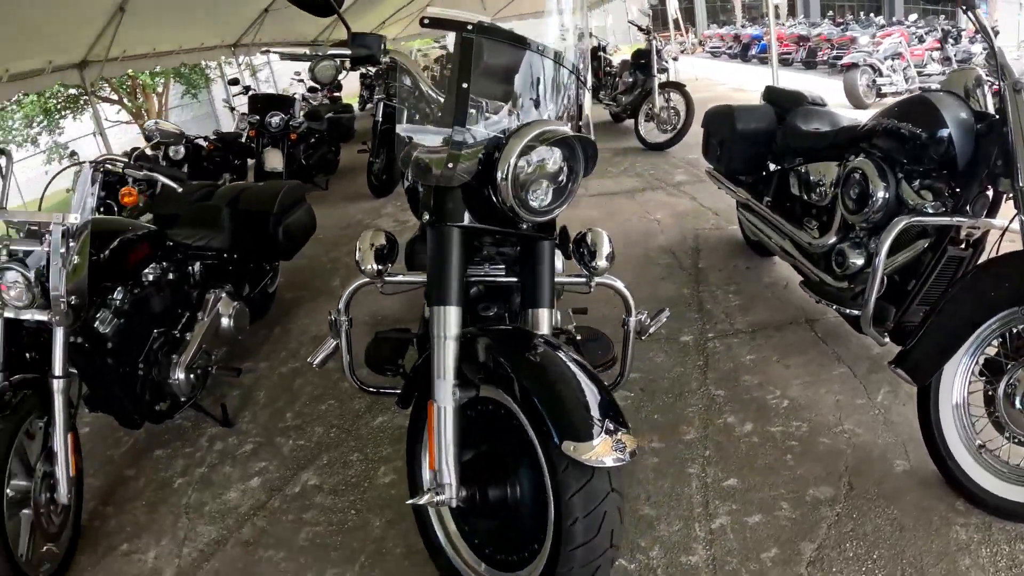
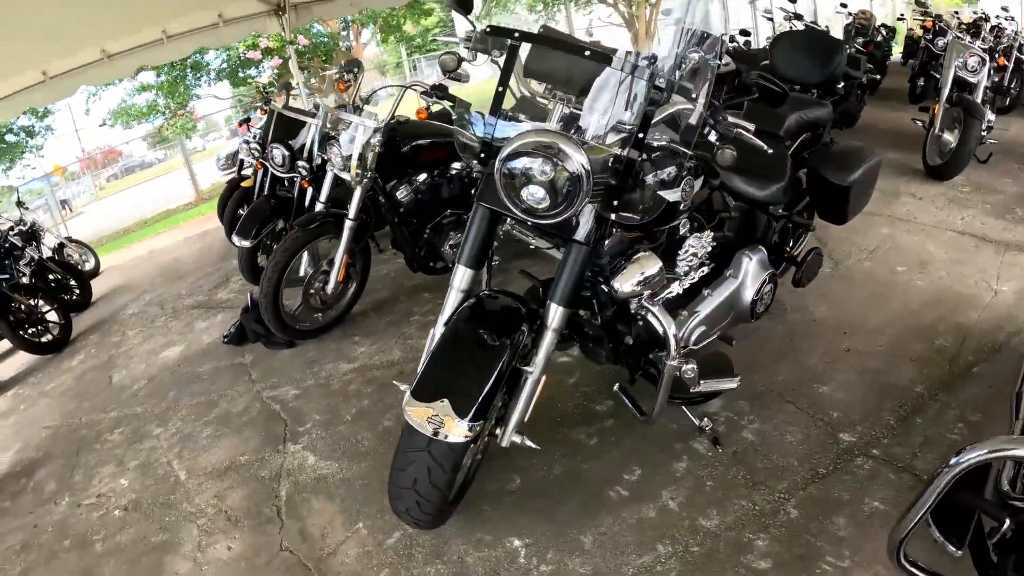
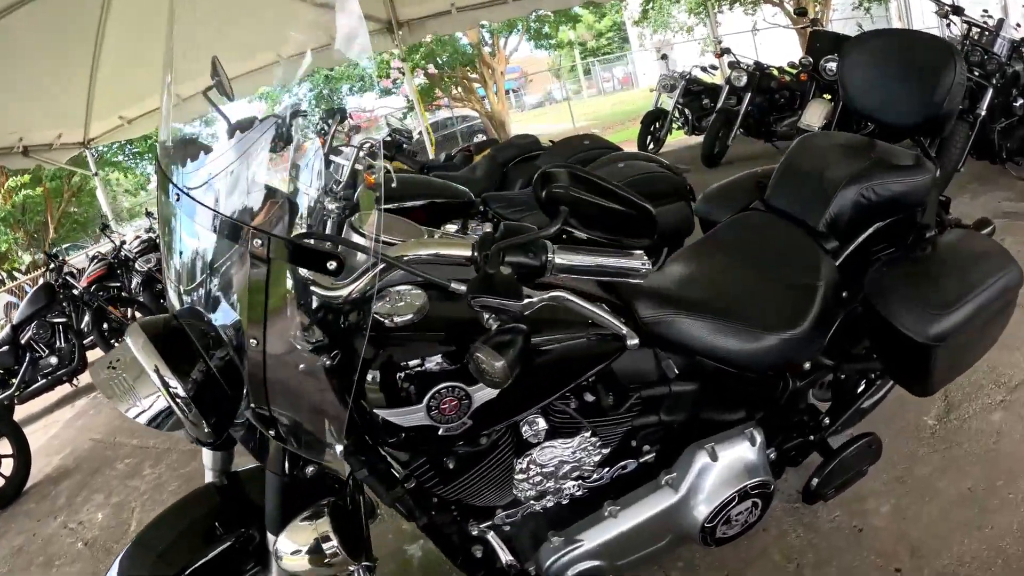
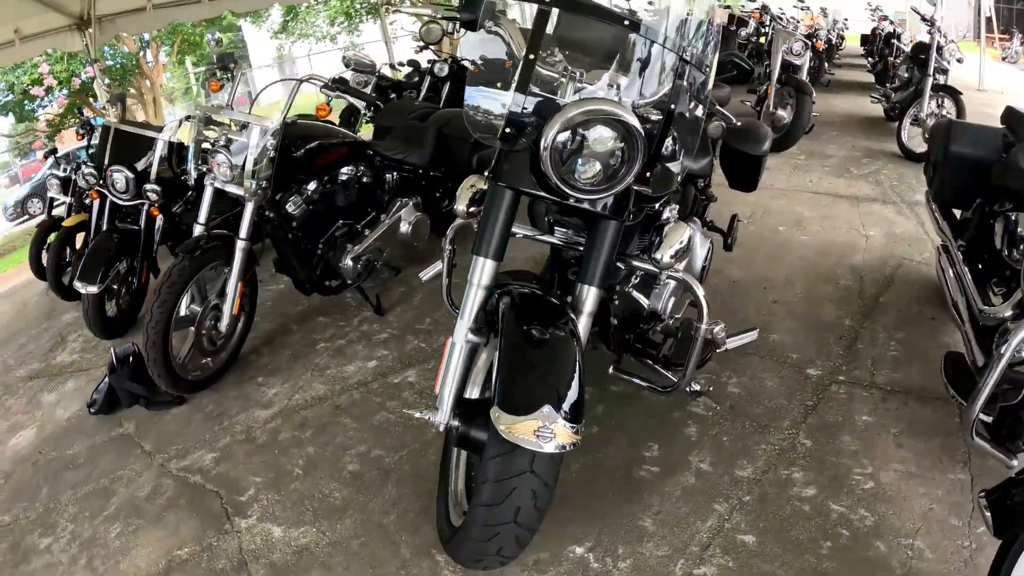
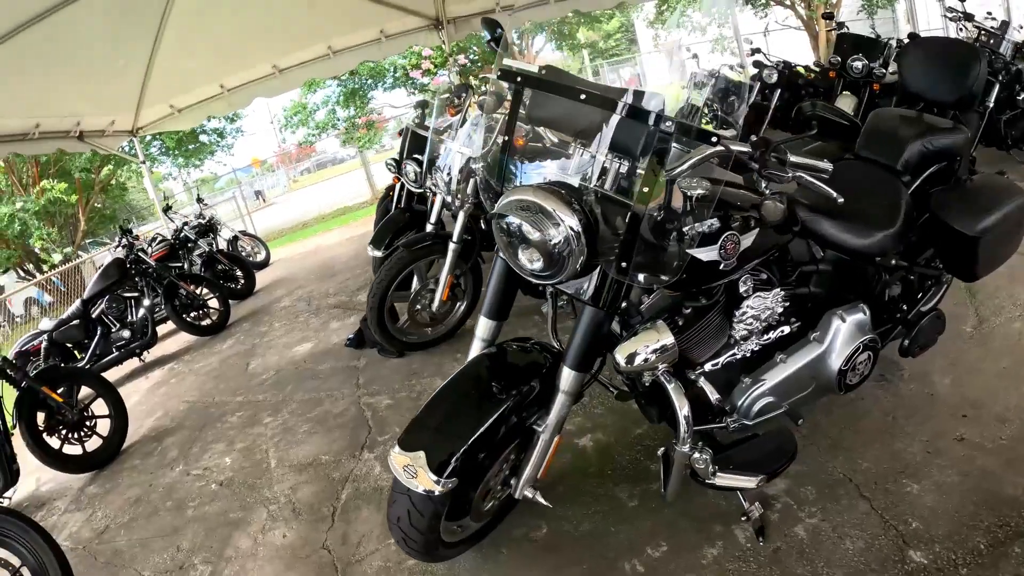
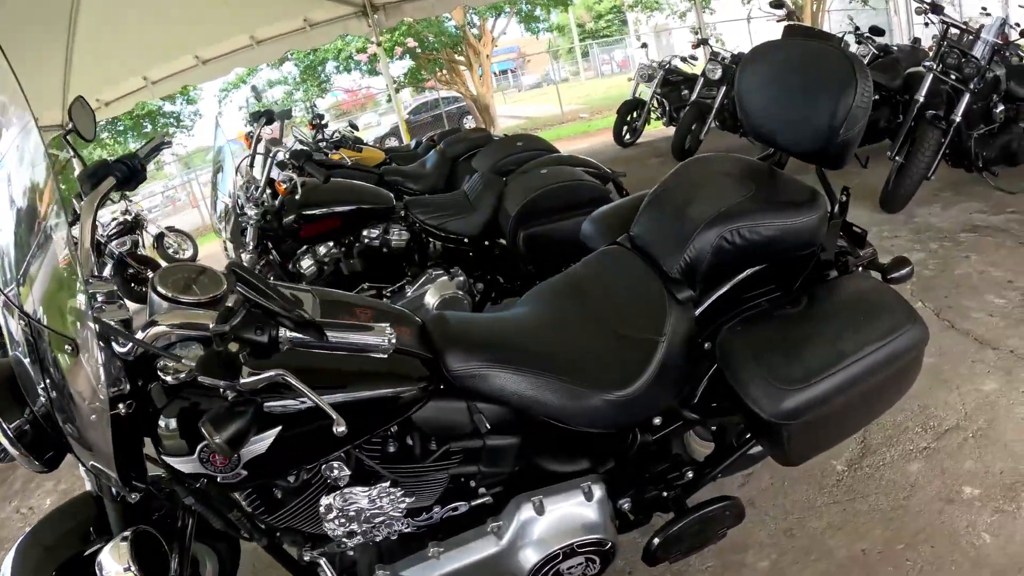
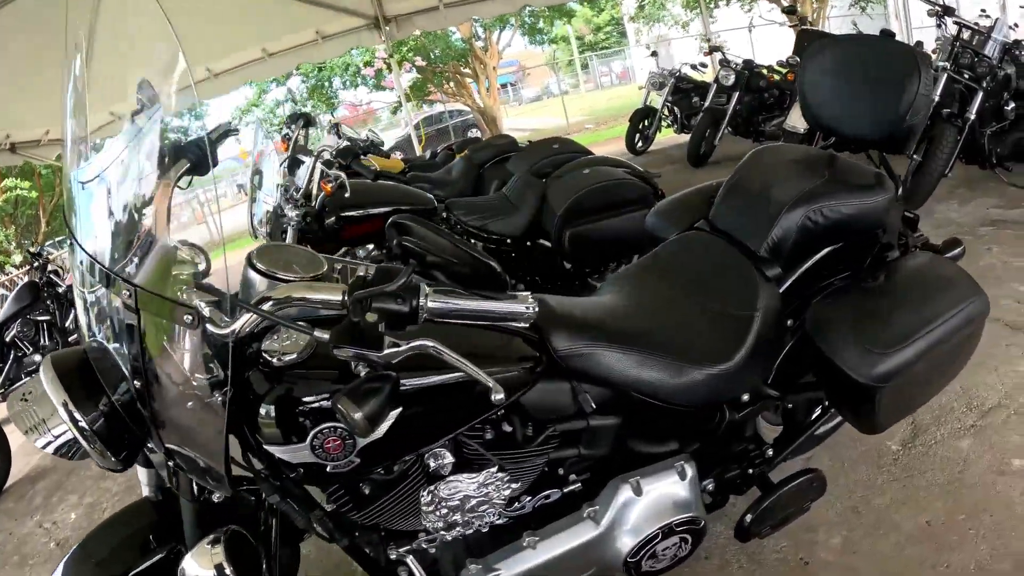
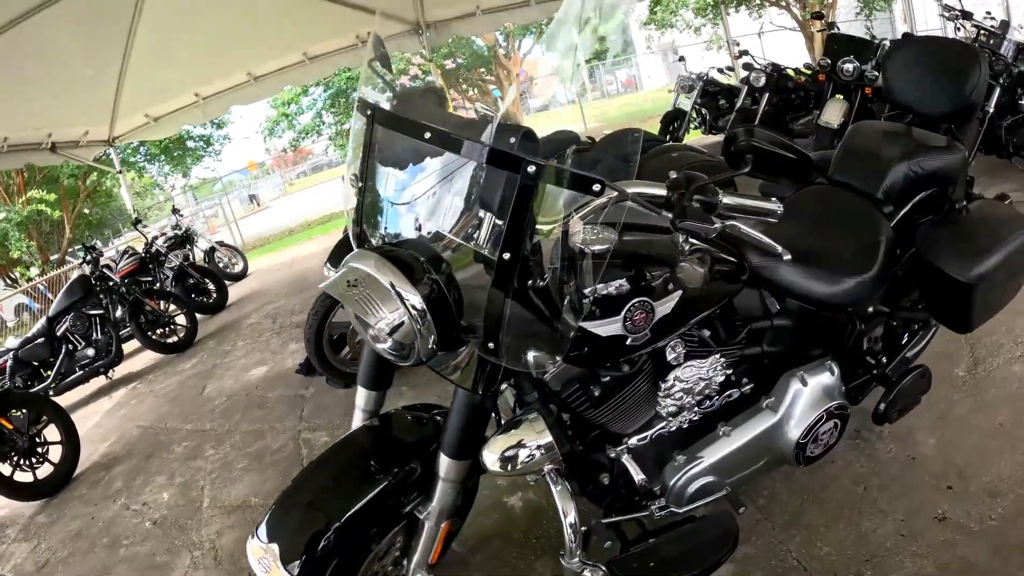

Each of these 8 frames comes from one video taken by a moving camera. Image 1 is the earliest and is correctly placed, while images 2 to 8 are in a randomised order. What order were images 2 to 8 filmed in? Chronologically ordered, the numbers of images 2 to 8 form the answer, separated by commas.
4, 2, 5, 8, 3, 7, 6
